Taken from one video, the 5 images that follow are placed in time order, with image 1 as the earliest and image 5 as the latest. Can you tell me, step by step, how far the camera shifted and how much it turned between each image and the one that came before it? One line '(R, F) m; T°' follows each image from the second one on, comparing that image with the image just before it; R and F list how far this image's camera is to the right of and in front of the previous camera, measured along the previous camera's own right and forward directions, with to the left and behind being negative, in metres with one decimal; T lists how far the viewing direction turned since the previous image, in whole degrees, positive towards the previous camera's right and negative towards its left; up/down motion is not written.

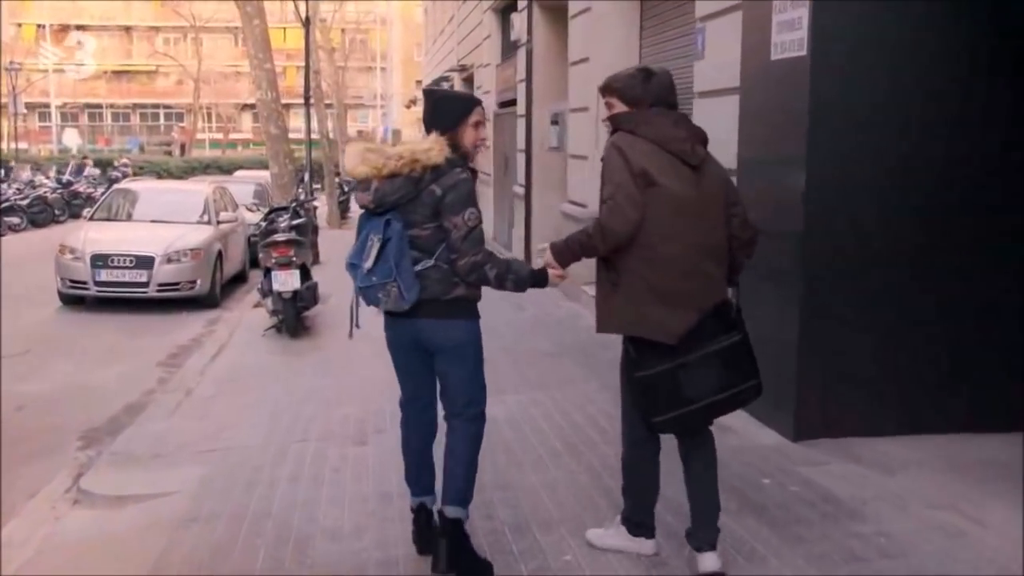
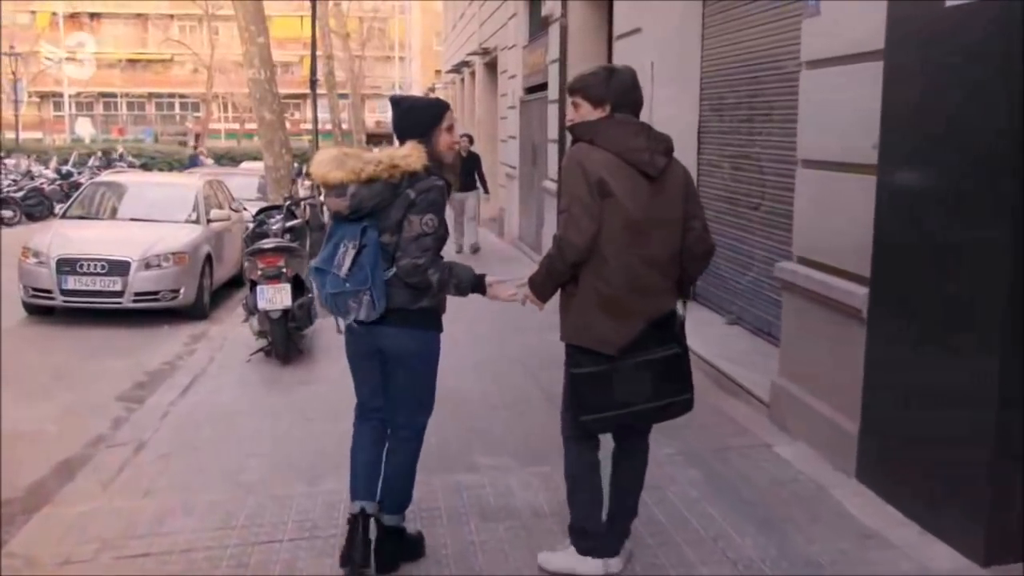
(-0.1, +1.7) m; -1°
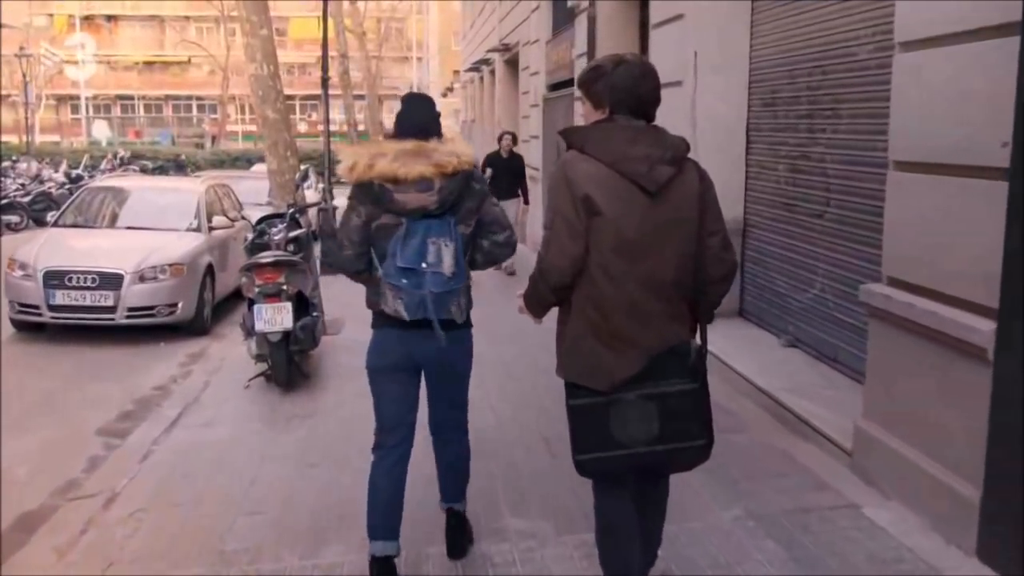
(-0.1, +0.9) m; -1°
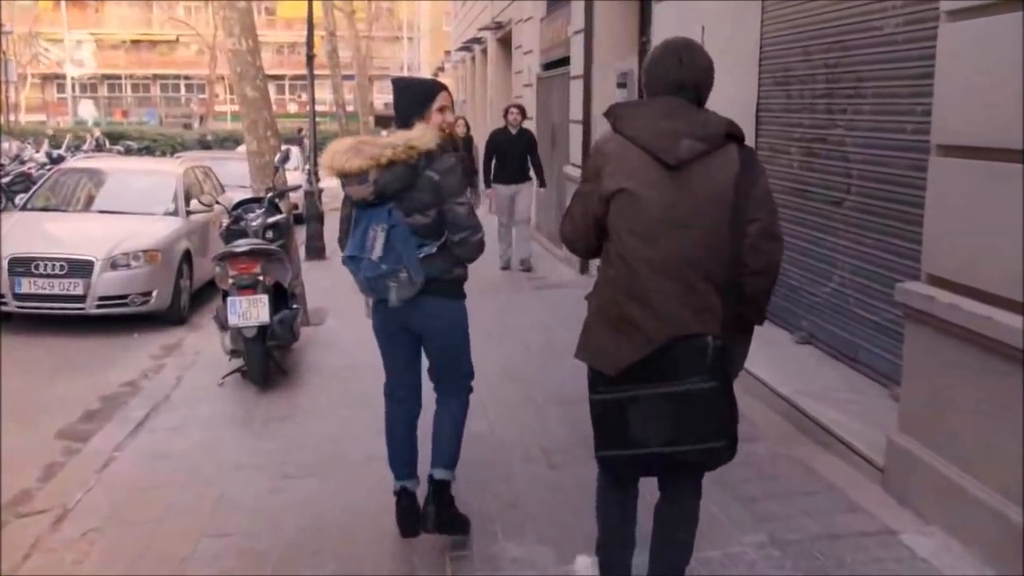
(0.0, +0.5) m; 0°
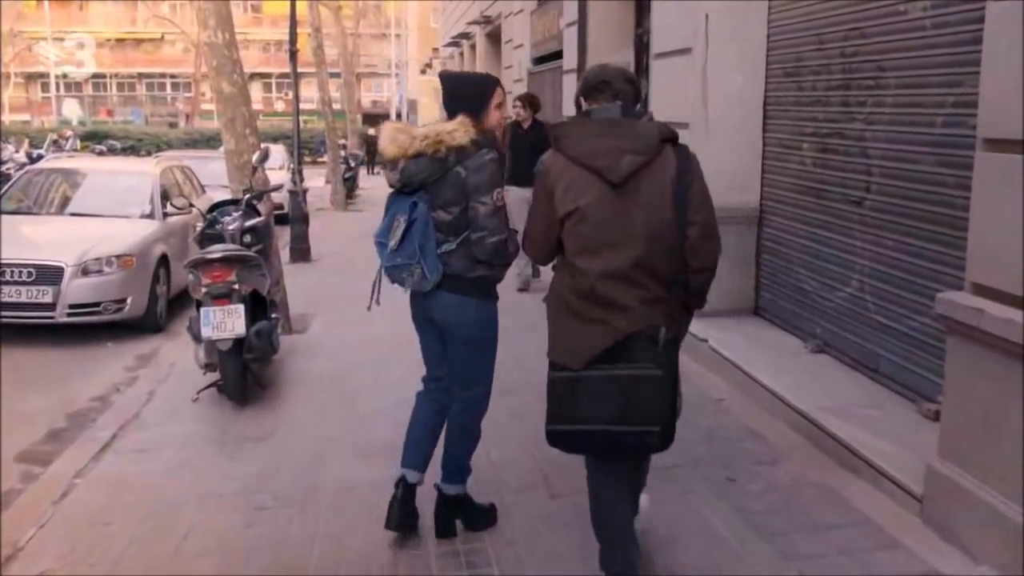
(0.0, +0.4) m; +1°
